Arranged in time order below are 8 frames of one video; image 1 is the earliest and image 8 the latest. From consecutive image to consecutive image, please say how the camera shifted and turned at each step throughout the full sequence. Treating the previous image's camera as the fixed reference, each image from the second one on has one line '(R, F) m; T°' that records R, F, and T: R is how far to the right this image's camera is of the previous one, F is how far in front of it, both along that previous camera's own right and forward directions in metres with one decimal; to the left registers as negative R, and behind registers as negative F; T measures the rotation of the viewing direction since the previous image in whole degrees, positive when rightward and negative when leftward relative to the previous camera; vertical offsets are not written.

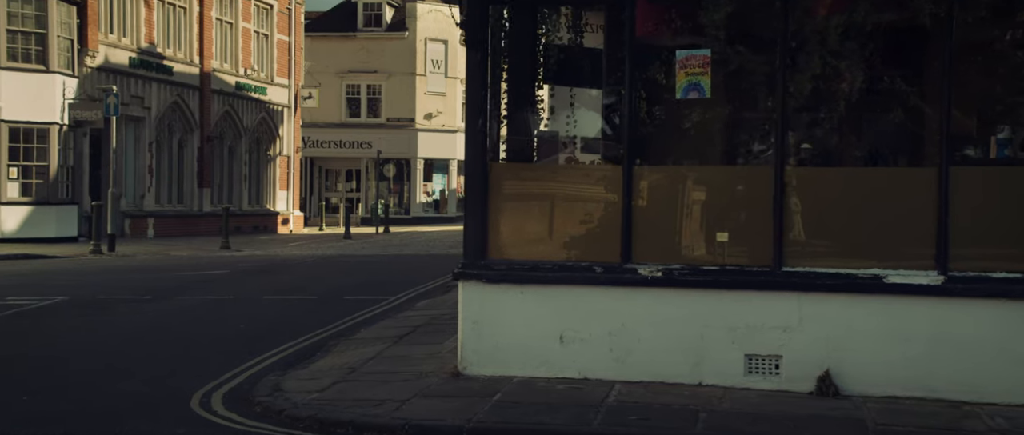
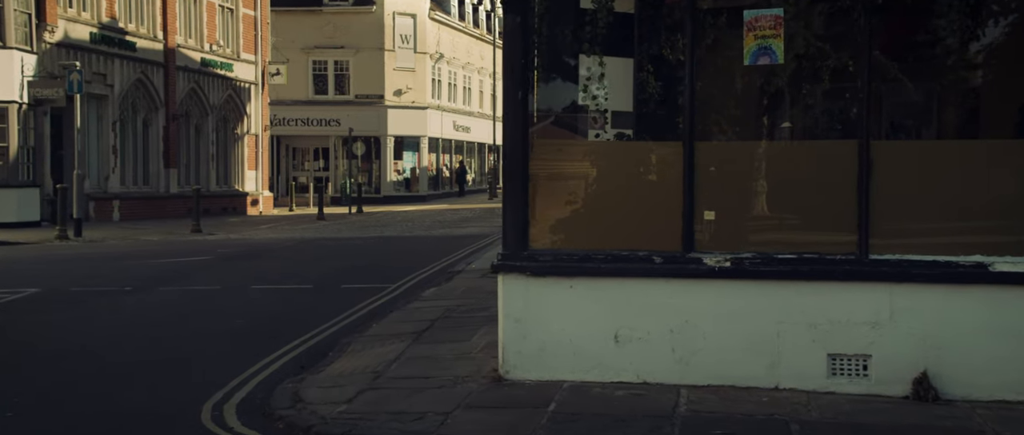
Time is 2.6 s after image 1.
(-0.6, +1.2) m; +2°
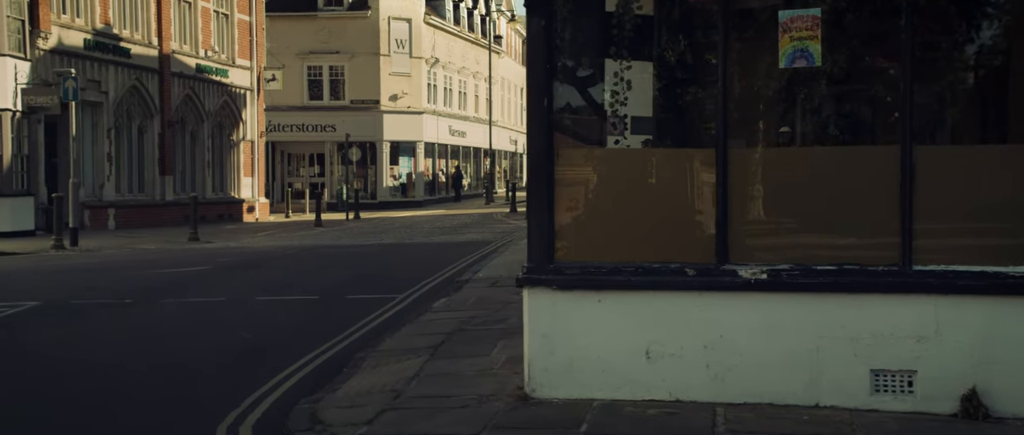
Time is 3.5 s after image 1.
(-0.2, +0.4) m; 0°
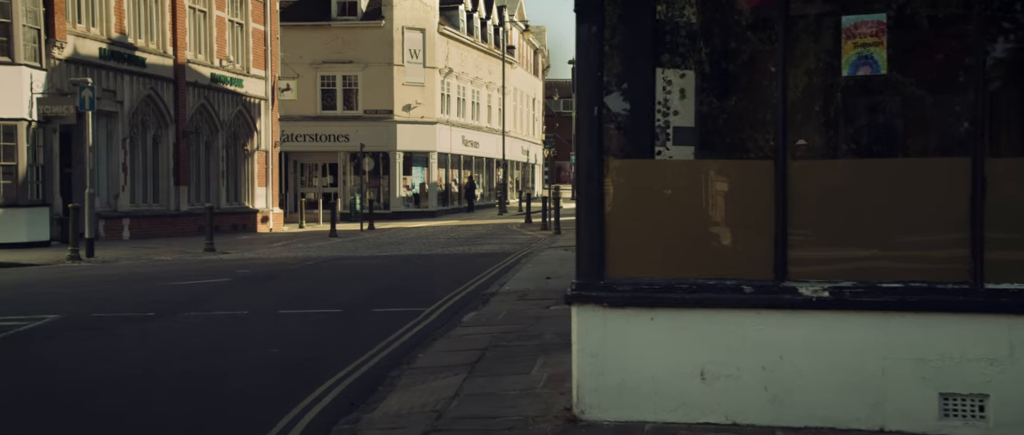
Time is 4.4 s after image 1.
(-0.3, +0.3) m; 0°
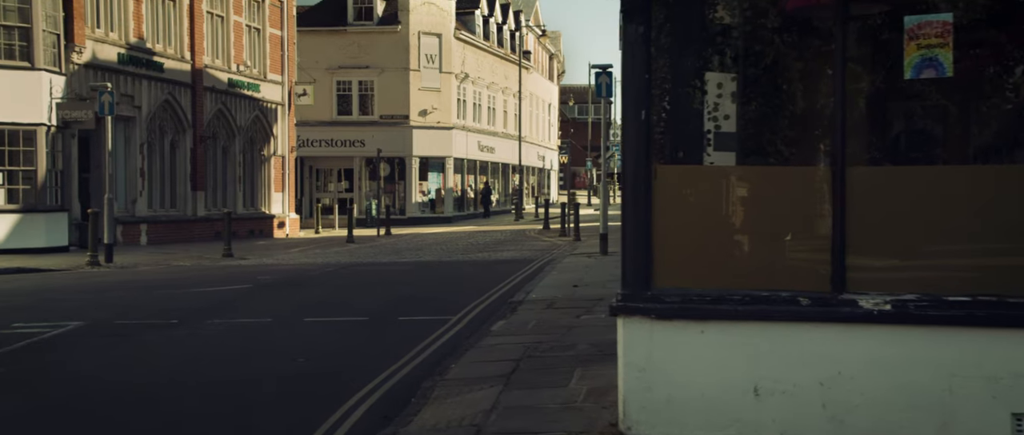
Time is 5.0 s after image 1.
(-0.2, +0.2) m; -1°
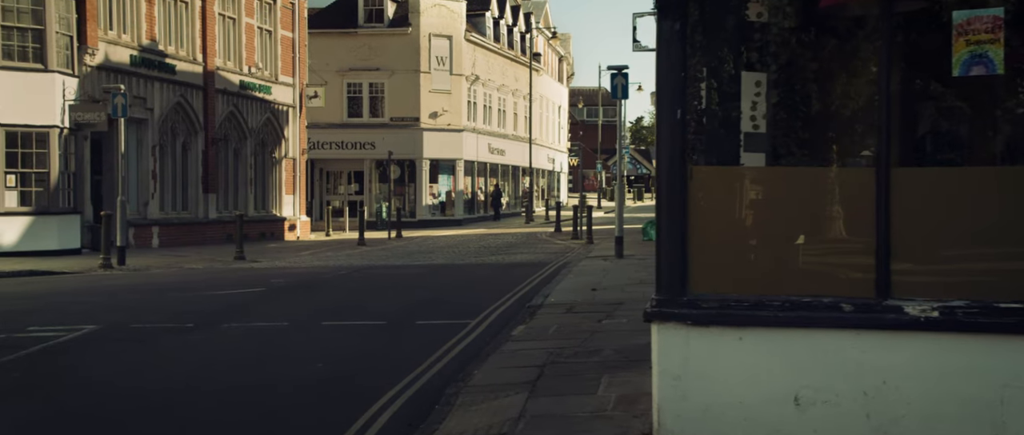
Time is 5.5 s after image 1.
(-0.2, +0.2) m; 0°
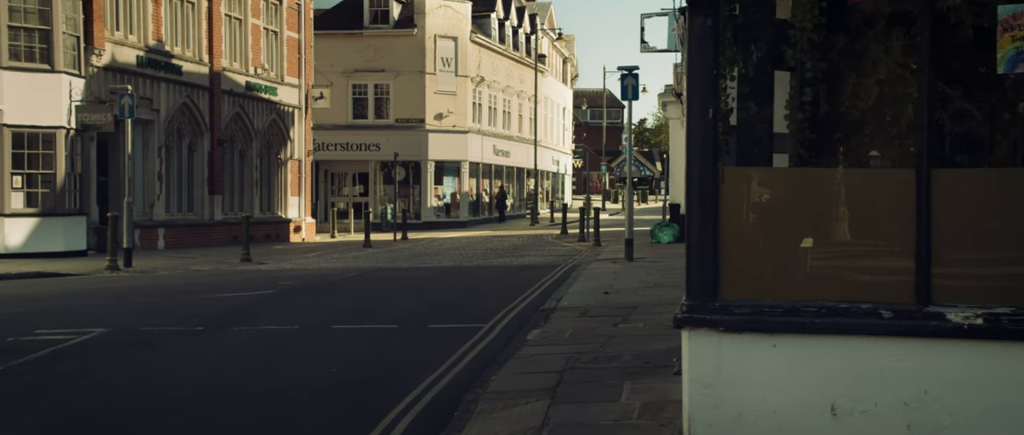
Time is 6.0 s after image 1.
(-0.1, +0.2) m; 0°
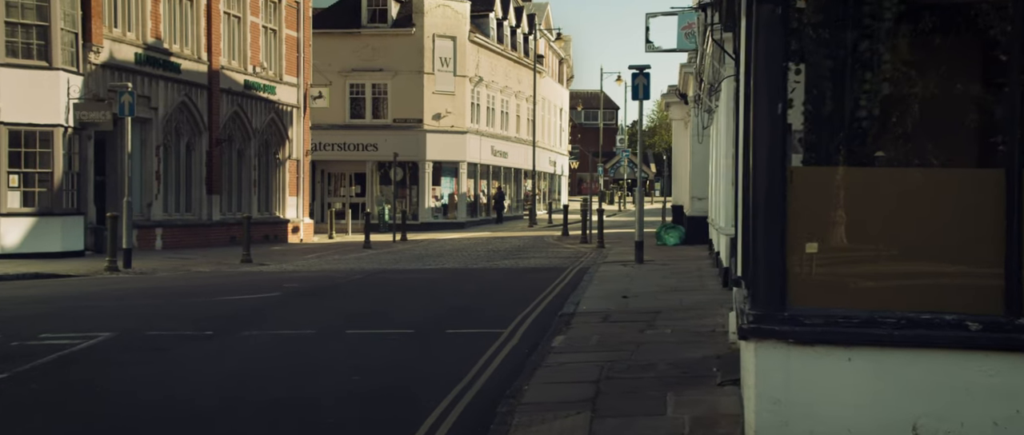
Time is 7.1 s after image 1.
(-0.4, +0.5) m; 0°
